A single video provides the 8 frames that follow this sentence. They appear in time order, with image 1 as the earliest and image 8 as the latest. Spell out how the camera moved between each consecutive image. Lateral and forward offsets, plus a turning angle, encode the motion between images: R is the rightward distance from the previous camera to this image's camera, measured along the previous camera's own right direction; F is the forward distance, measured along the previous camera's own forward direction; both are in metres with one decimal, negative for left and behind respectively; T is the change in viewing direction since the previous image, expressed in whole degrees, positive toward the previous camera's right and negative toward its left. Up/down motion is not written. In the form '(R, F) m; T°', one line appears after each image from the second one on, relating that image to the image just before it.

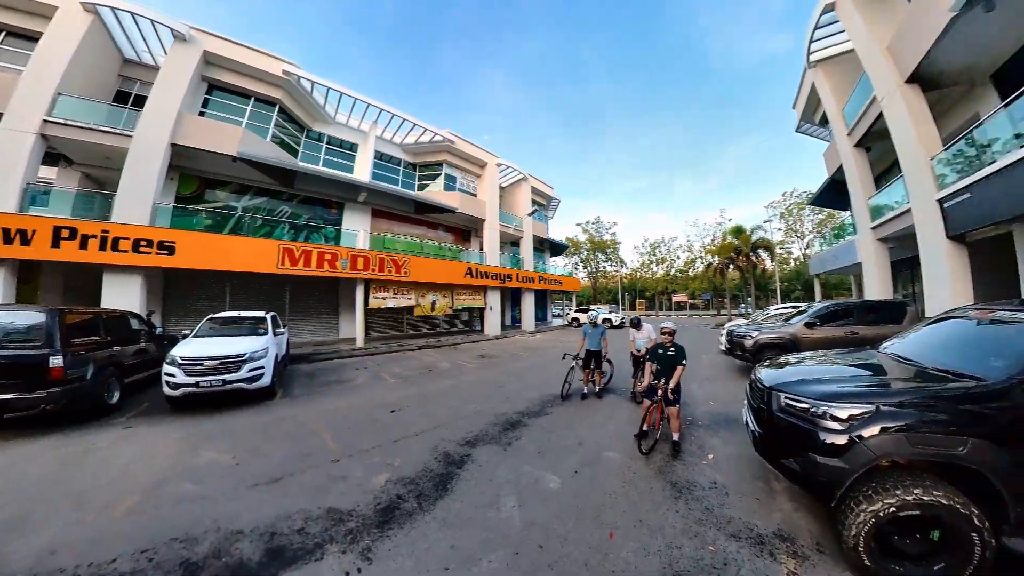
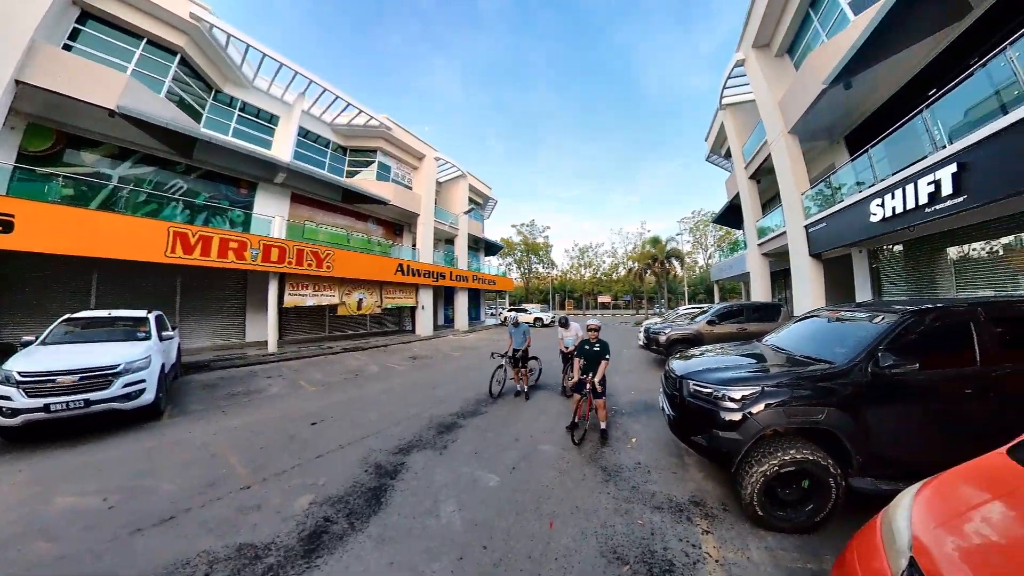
(-0.5, +0.1) m; +16°
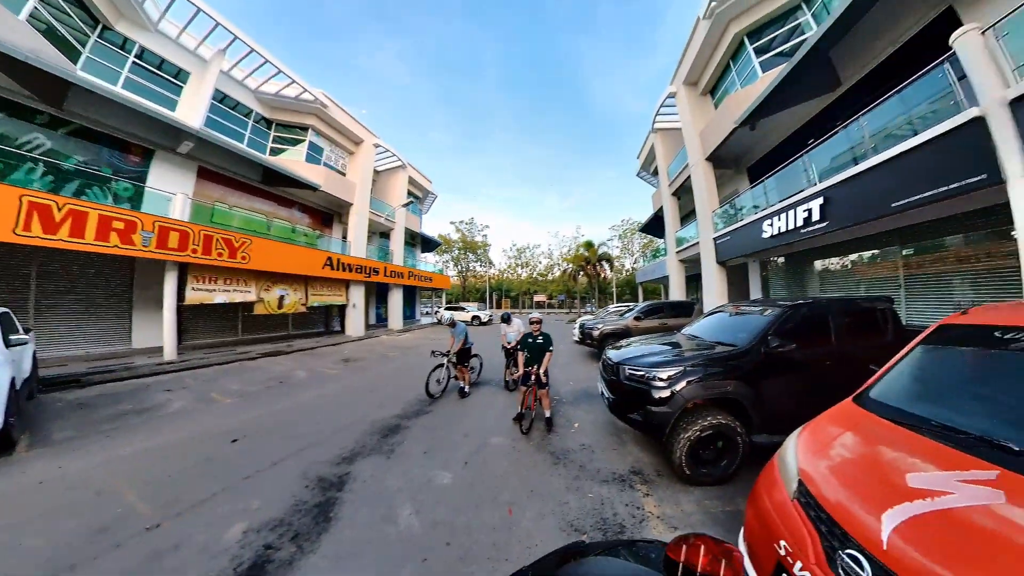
(-0.5, +0.1) m; +16°
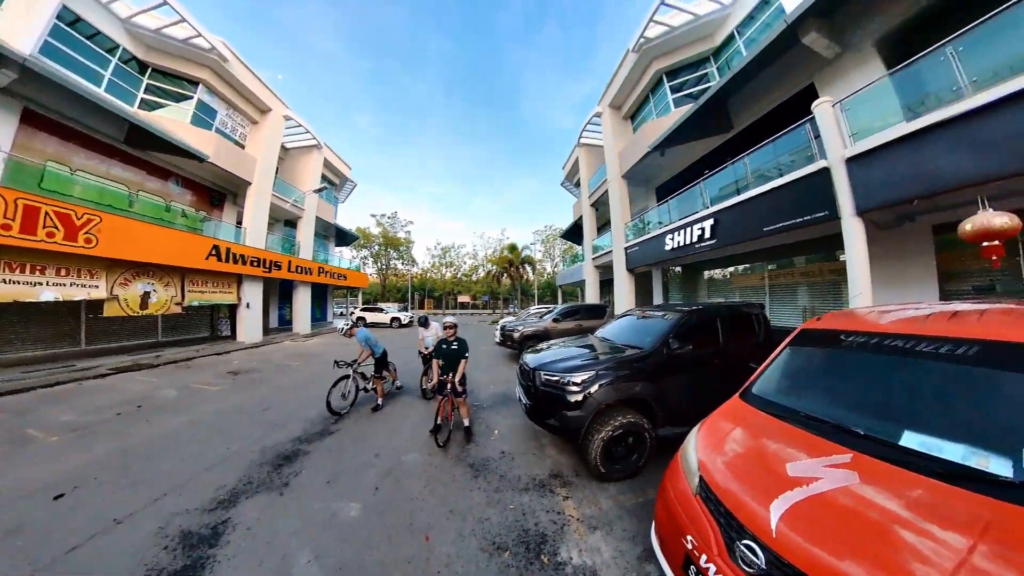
(-0.5, +0.1) m; +18°
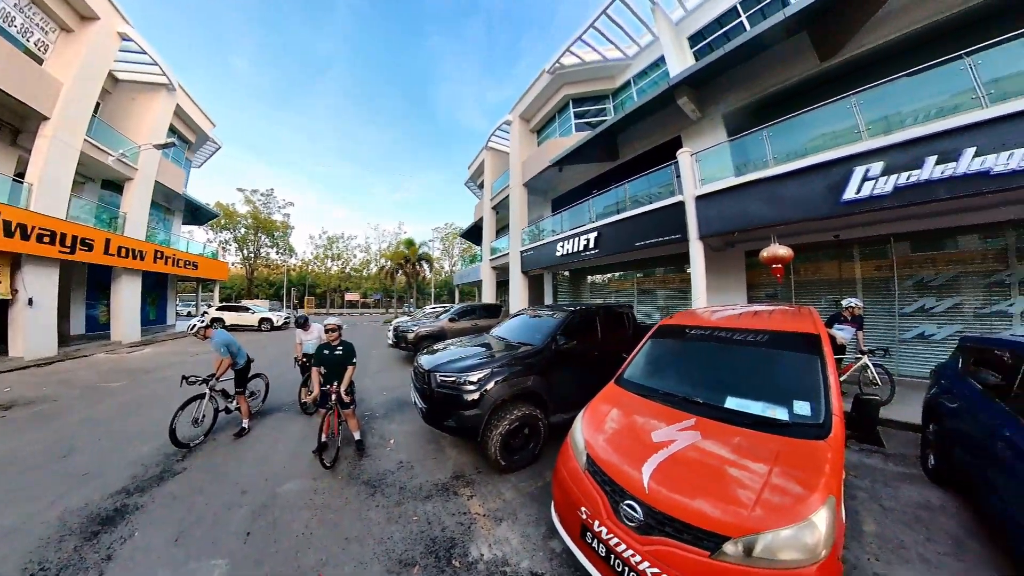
(-0.7, +0.2) m; +25°
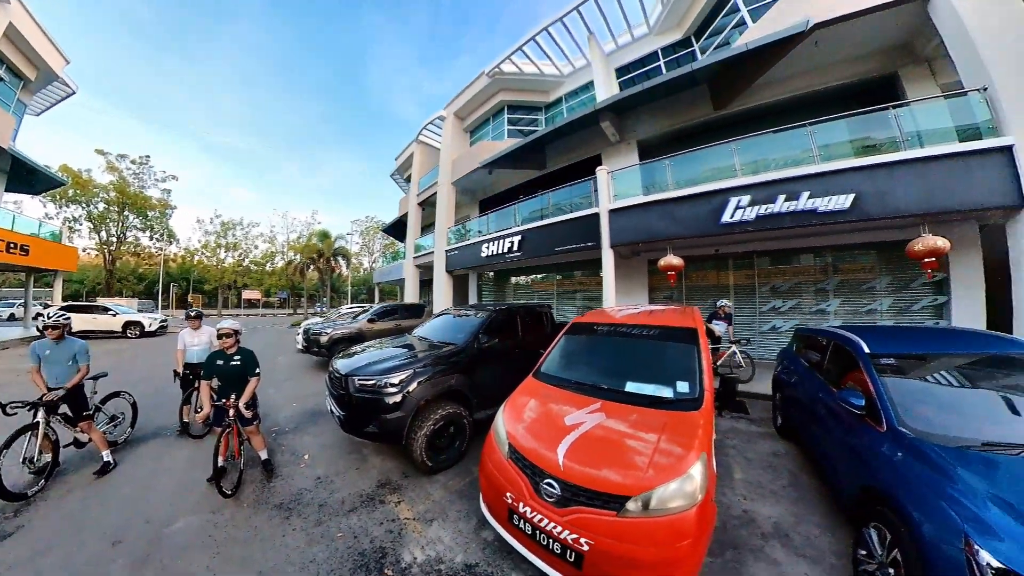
(-0.5, +0.1) m; +18°
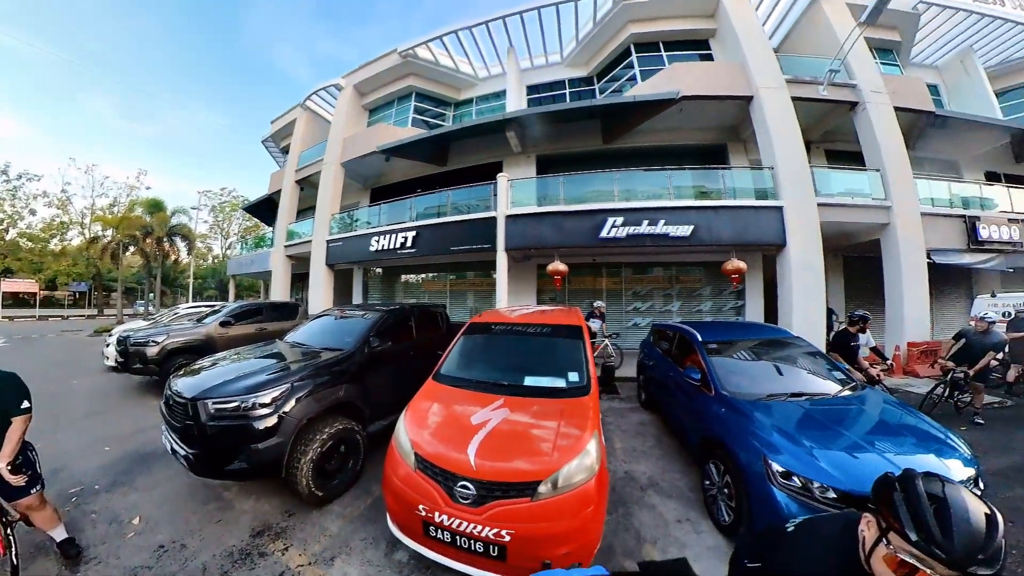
(-0.8, +0.2) m; +27°
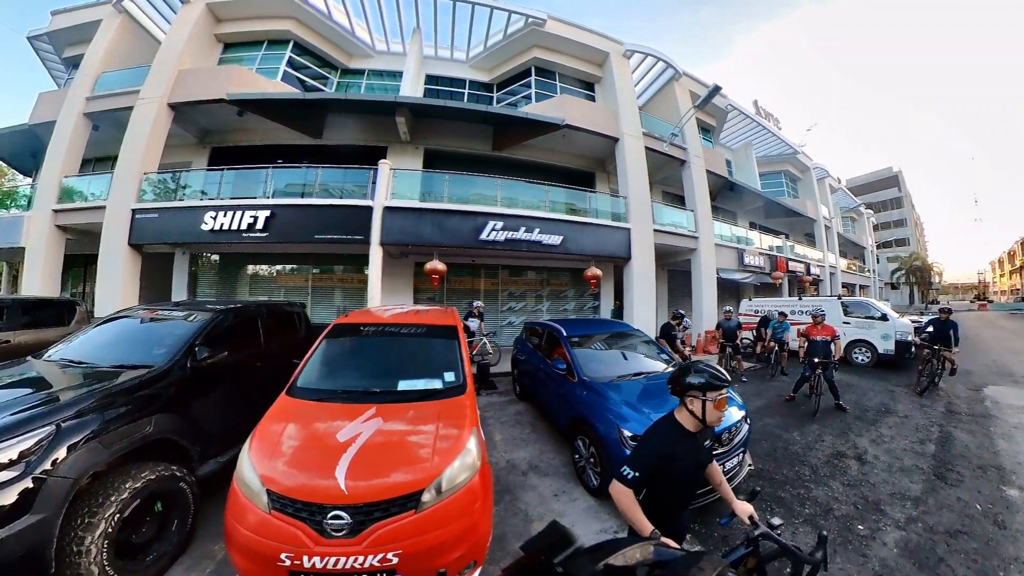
(-0.8, +0.2) m; +29°
